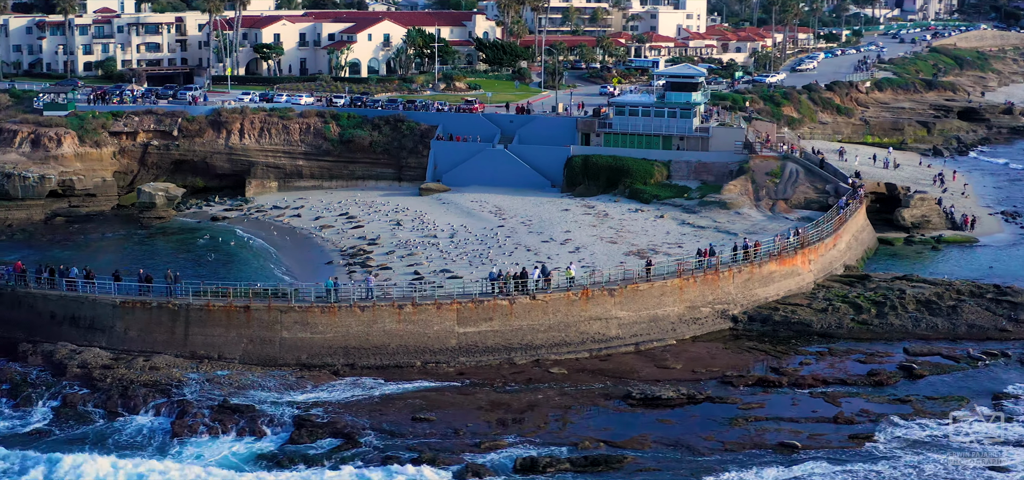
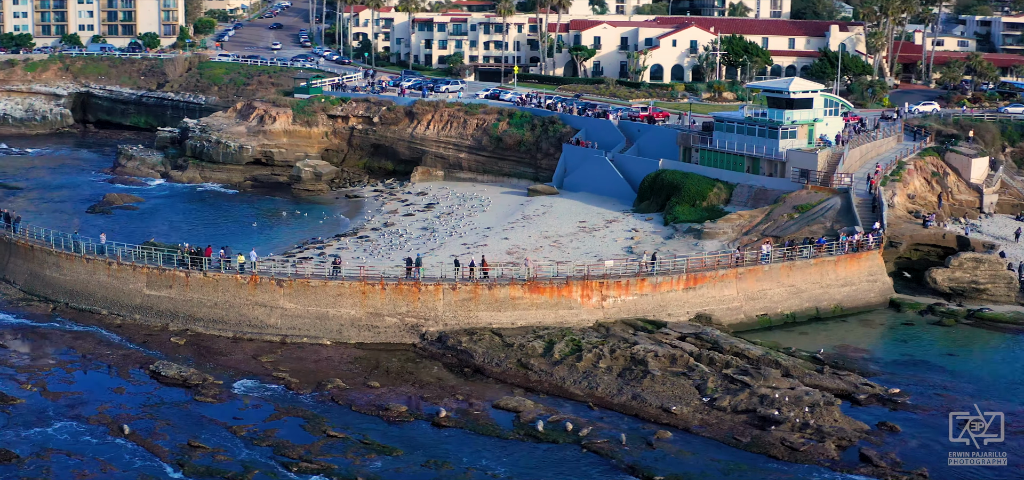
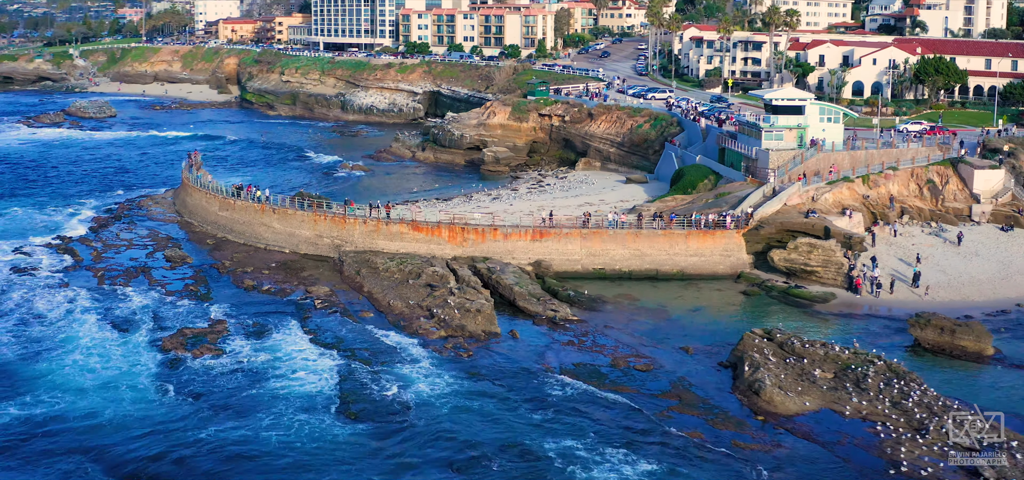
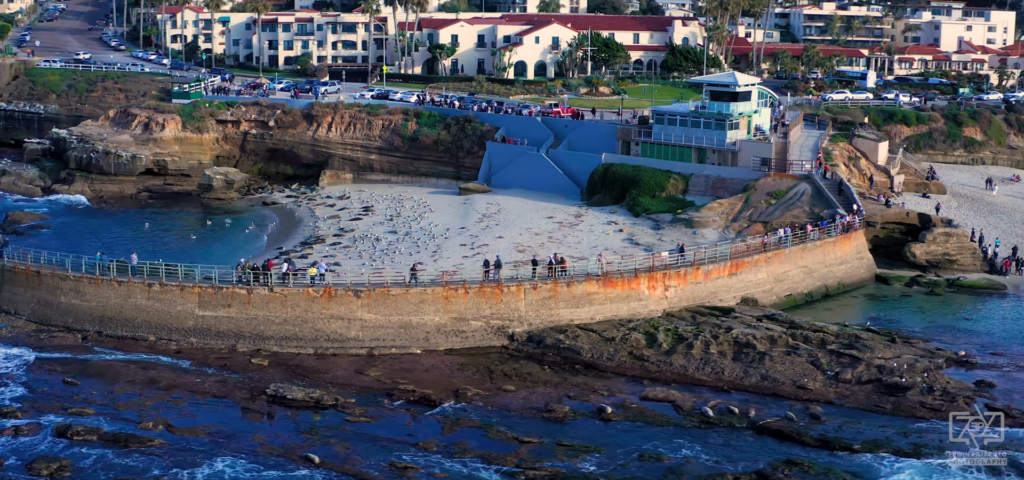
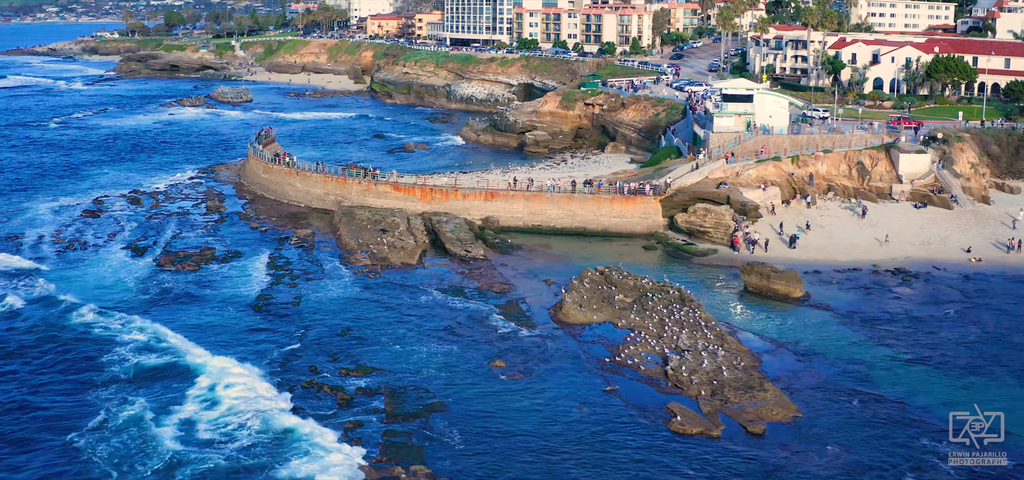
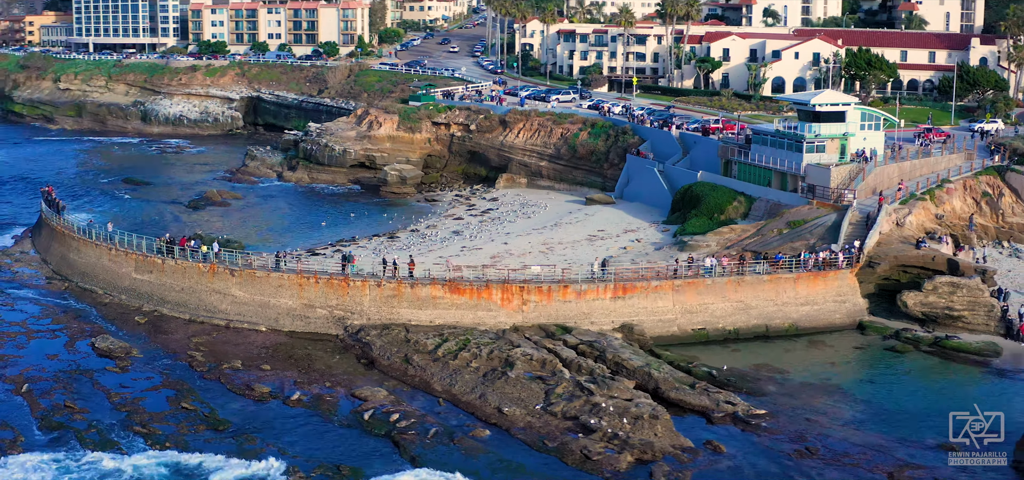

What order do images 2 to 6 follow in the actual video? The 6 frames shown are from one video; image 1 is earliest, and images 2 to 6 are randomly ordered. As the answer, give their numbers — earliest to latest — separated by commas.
4, 2, 6, 3, 5
